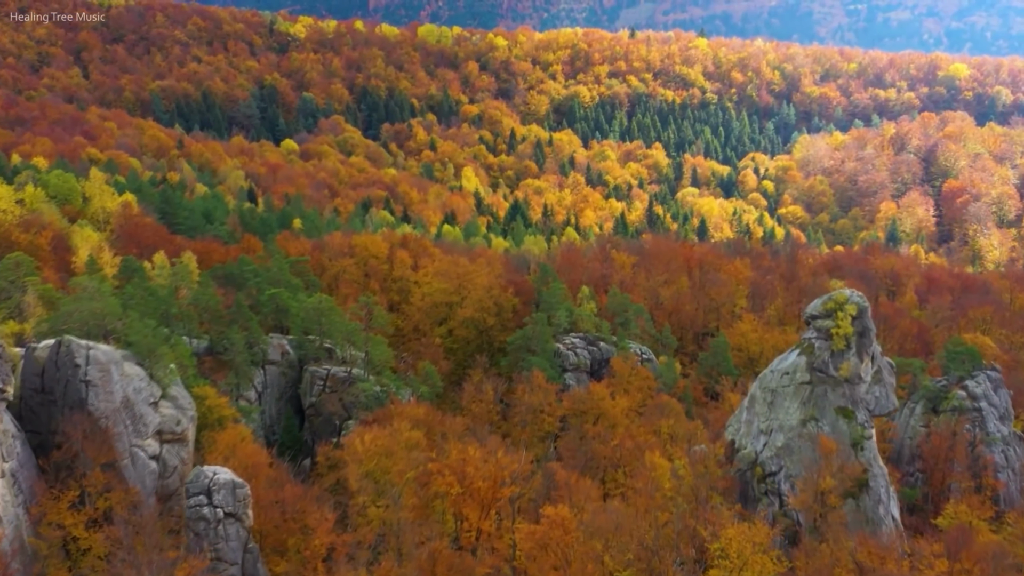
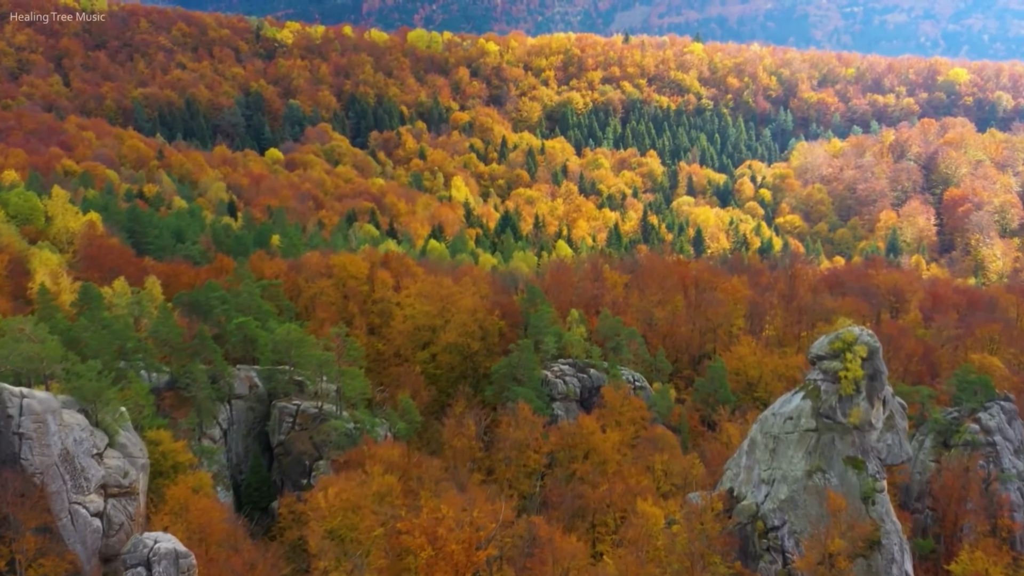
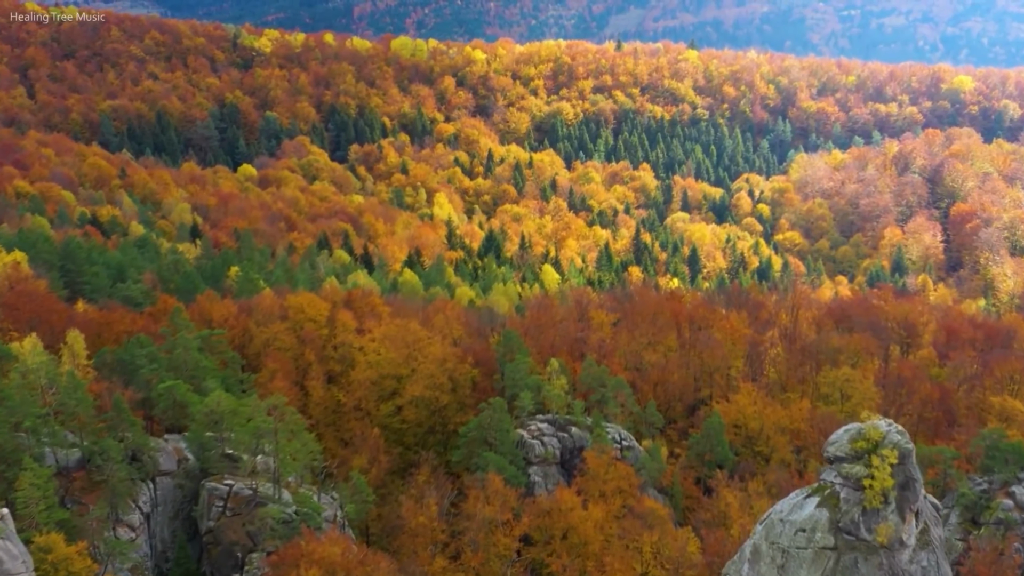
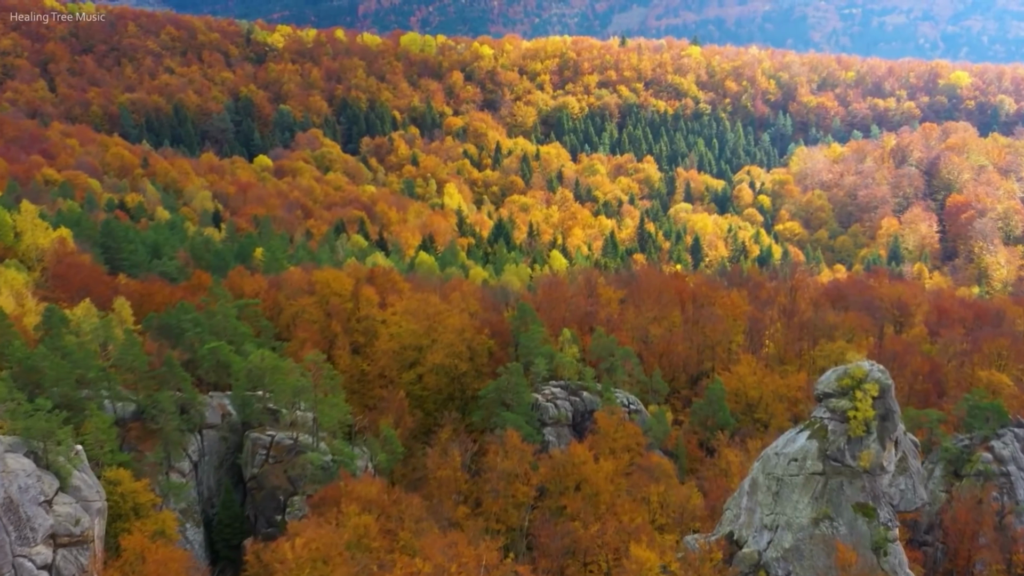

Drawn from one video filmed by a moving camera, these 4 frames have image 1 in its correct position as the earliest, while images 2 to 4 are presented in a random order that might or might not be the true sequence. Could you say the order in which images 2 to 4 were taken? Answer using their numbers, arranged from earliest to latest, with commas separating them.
2, 4, 3
